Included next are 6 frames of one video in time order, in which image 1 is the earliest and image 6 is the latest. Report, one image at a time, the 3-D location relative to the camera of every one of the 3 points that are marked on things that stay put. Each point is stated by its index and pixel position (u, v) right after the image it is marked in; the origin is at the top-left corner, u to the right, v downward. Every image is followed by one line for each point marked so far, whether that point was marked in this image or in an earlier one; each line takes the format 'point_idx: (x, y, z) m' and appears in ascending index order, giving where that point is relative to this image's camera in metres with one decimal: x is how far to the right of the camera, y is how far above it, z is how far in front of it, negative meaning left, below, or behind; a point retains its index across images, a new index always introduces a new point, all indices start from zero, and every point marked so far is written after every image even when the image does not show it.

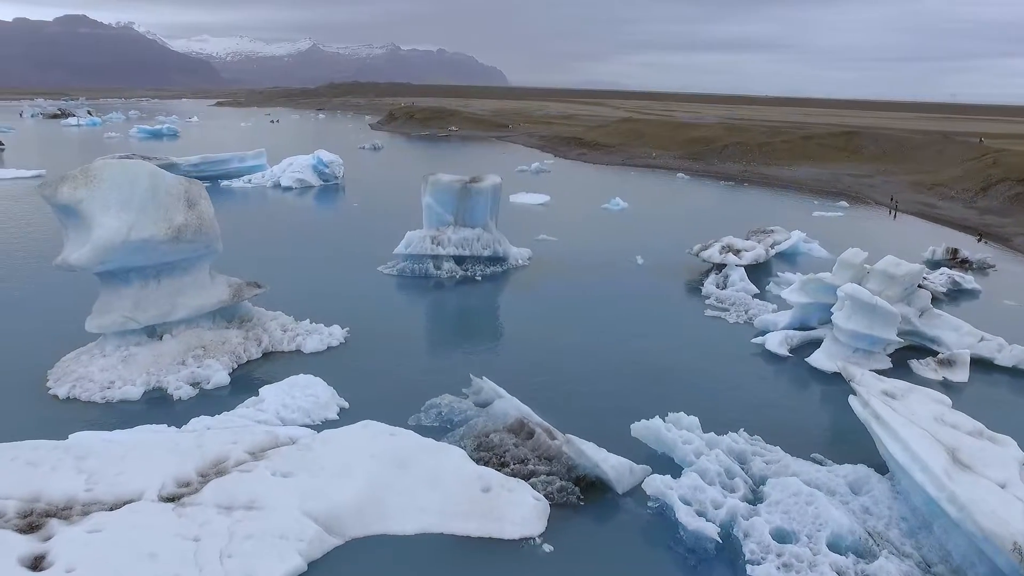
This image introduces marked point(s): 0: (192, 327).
0: (-3.1, -0.4, +7.8) m
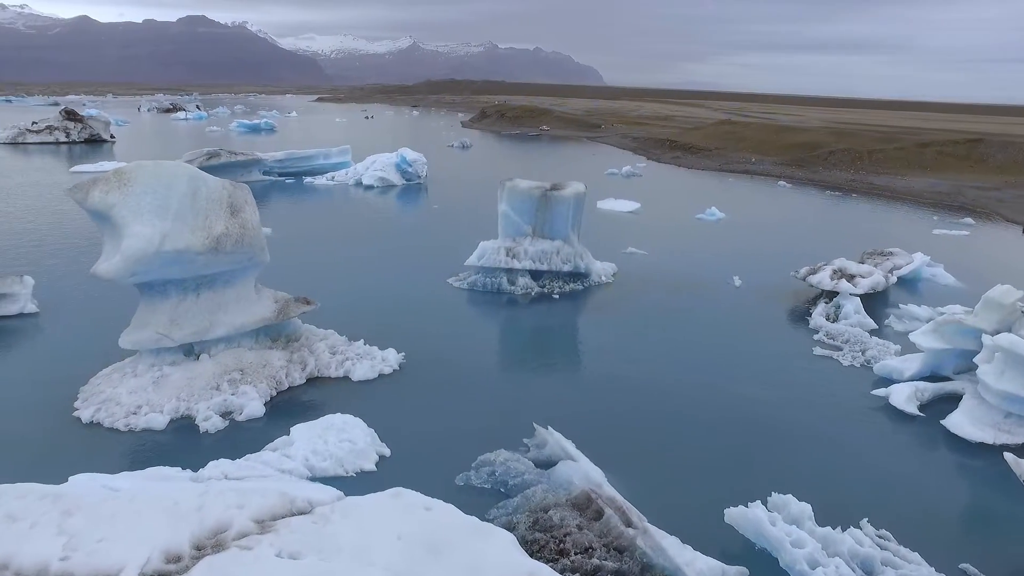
0: (-2.5, -0.5, +7.1) m
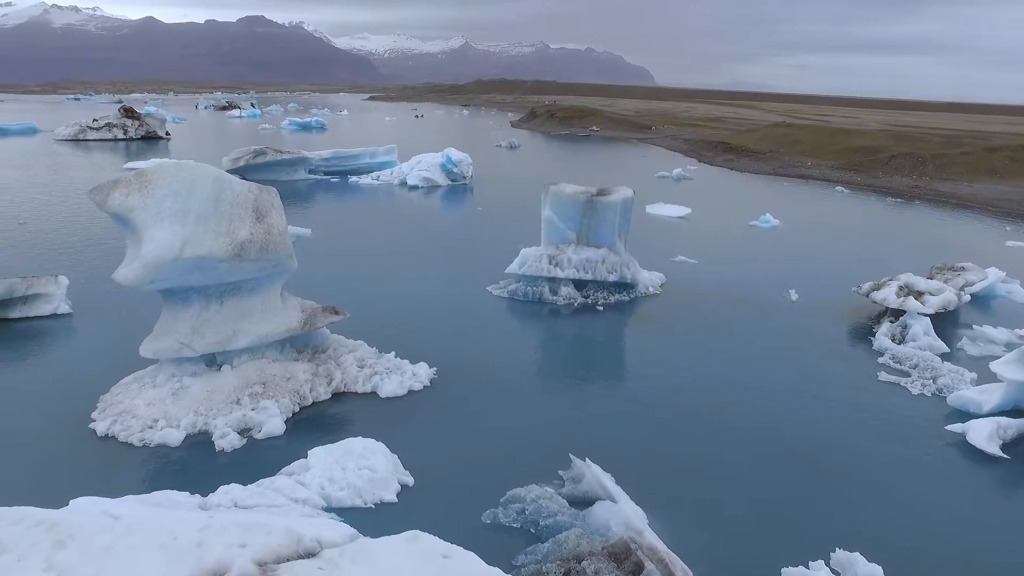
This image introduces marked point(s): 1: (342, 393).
0: (-2.1, -0.6, +6.8) m
1: (-1.5, -0.9, +6.9) m
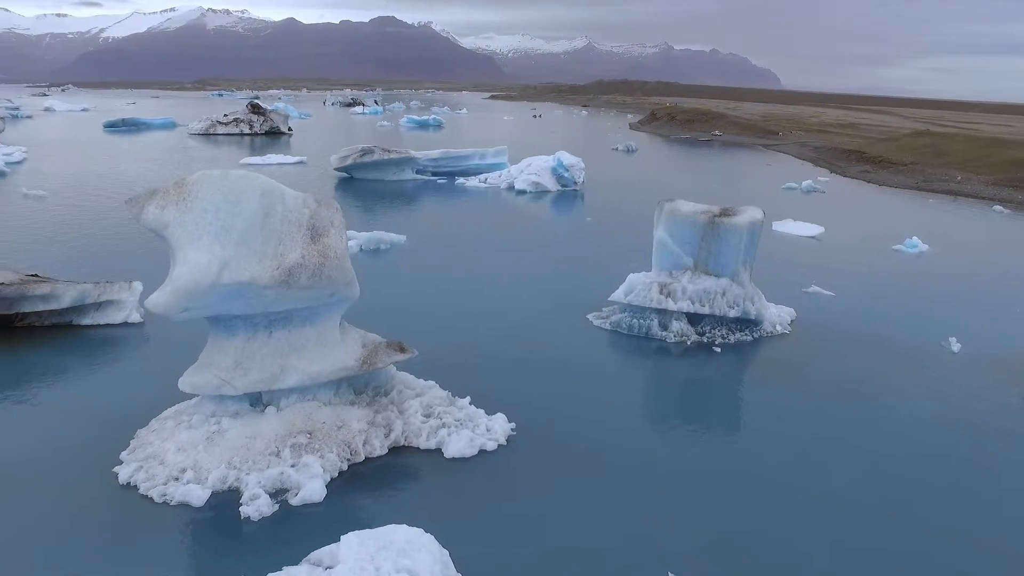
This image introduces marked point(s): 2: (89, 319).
0: (-1.5, -0.8, +5.8) m
1: (-0.8, -1.1, +5.9) m
2: (-4.7, -0.3, +9.1) m
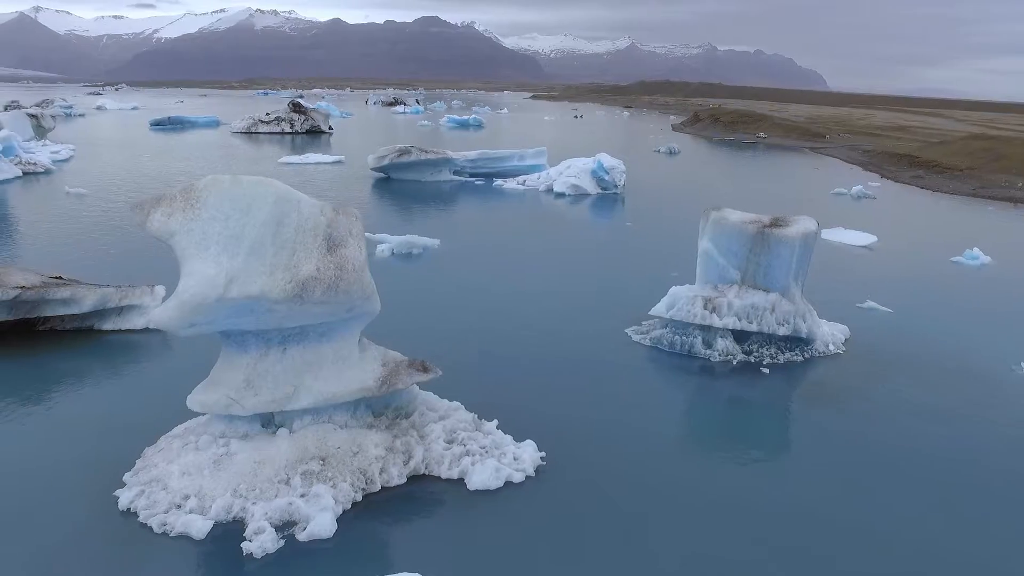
0: (-1.3, -0.9, +5.4) m
1: (-0.6, -1.2, +5.5) m
2: (-4.4, -0.4, +8.8) m
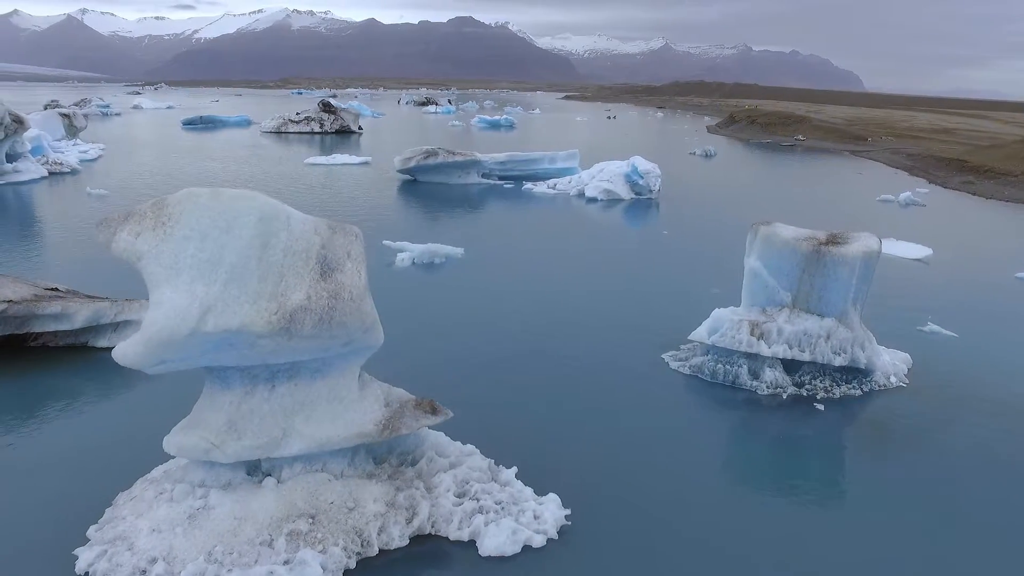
0: (-1.2, -1.1, +4.7) m
1: (-0.5, -1.4, +4.7) m
2: (-4.1, -0.5, +8.2) m
